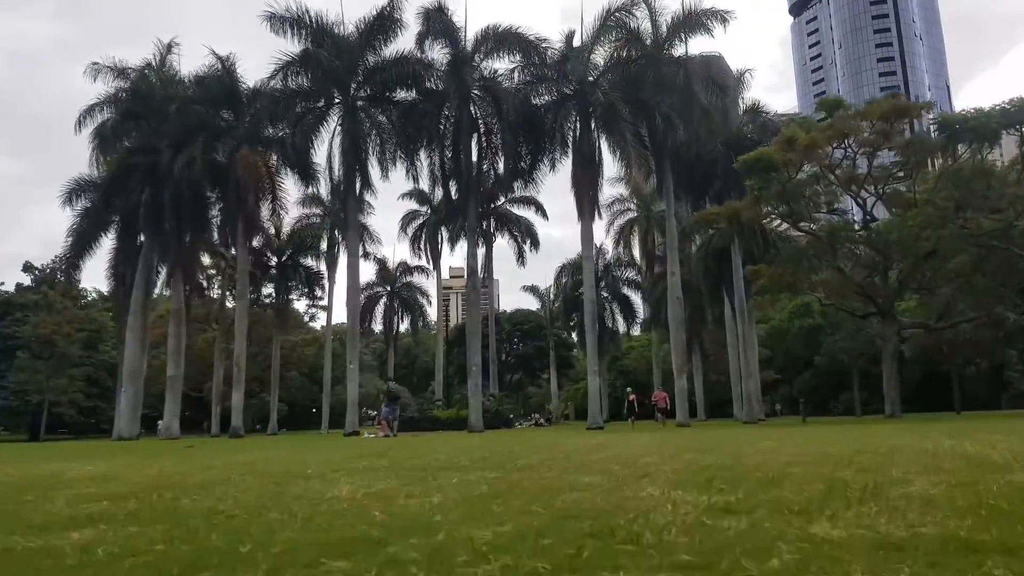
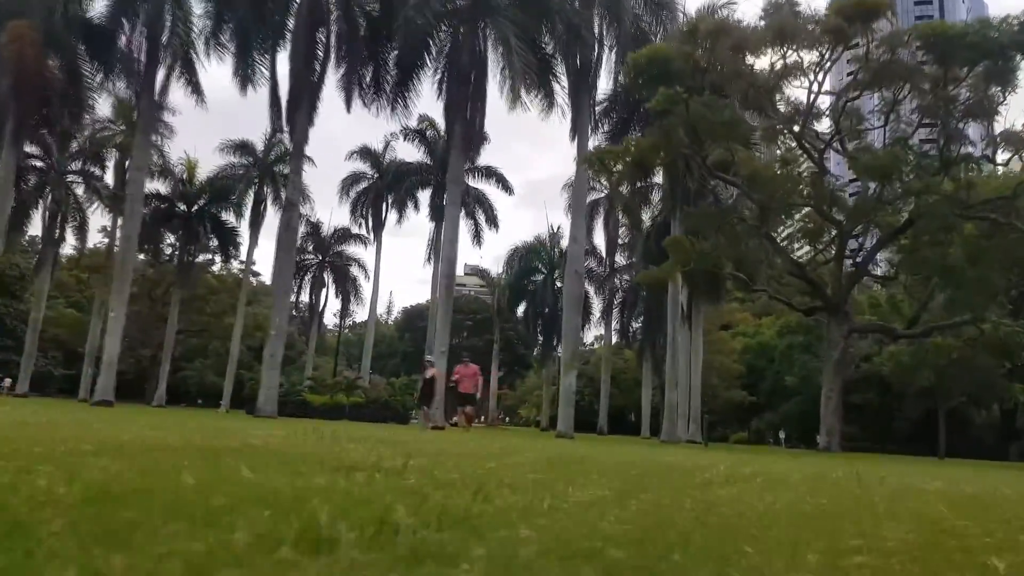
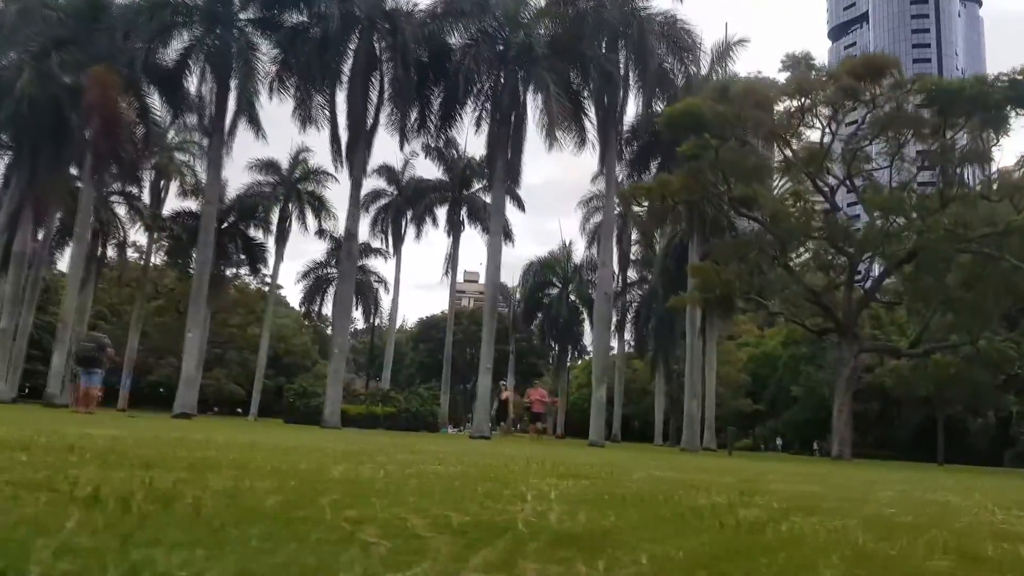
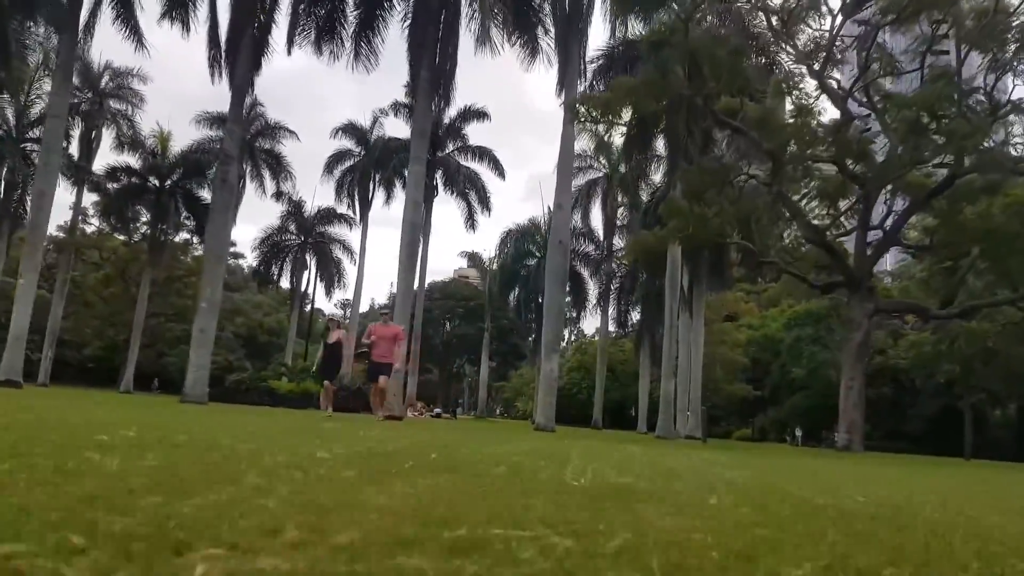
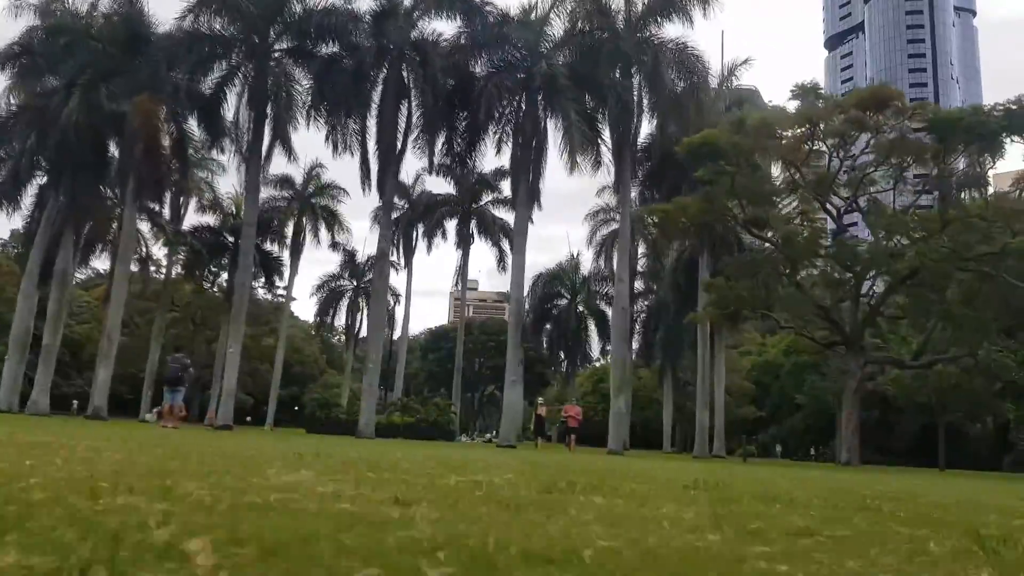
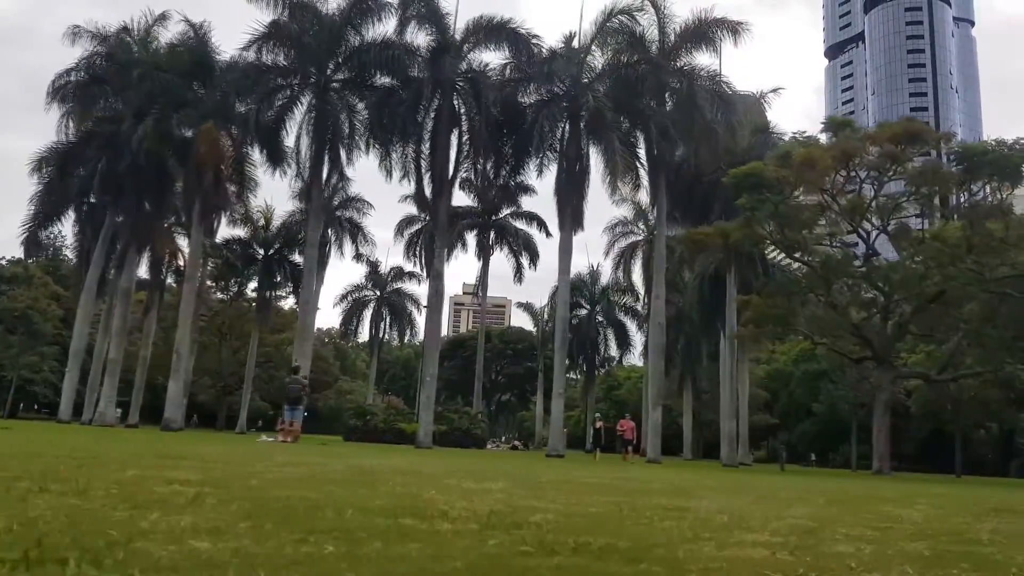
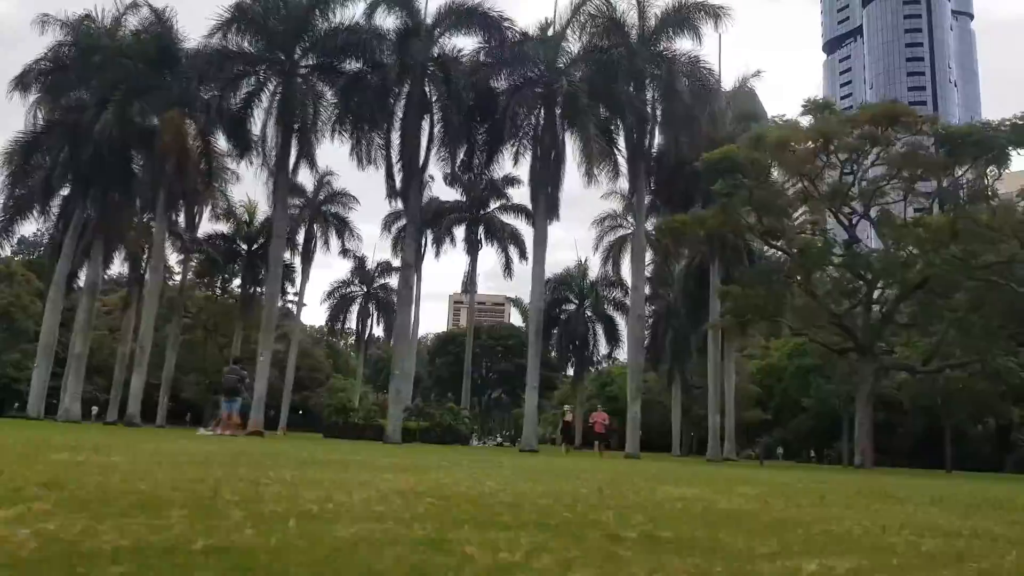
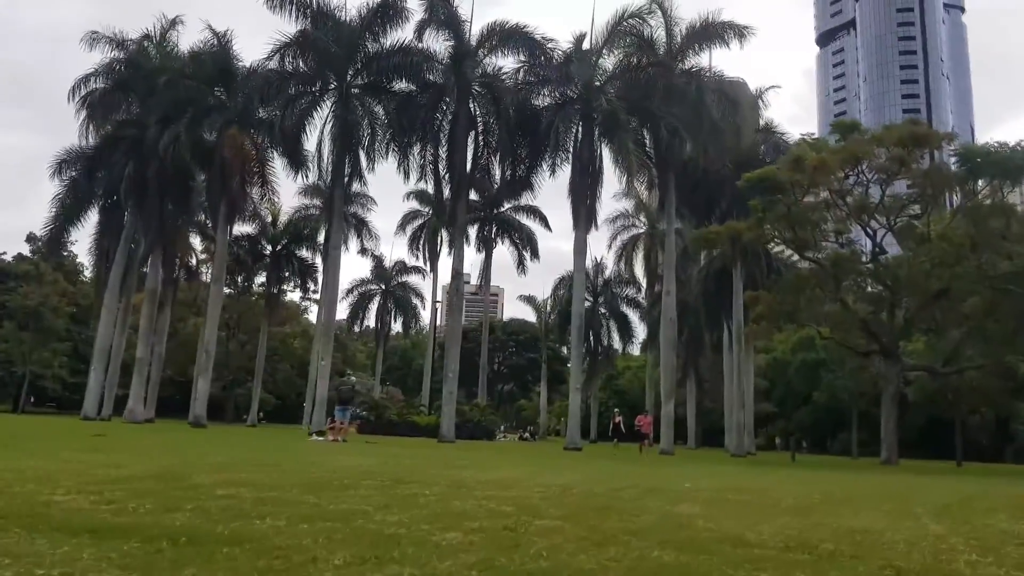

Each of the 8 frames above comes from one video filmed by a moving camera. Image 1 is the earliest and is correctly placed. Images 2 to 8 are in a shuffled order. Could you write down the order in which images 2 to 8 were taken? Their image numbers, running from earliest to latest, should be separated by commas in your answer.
8, 6, 7, 5, 3, 2, 4
